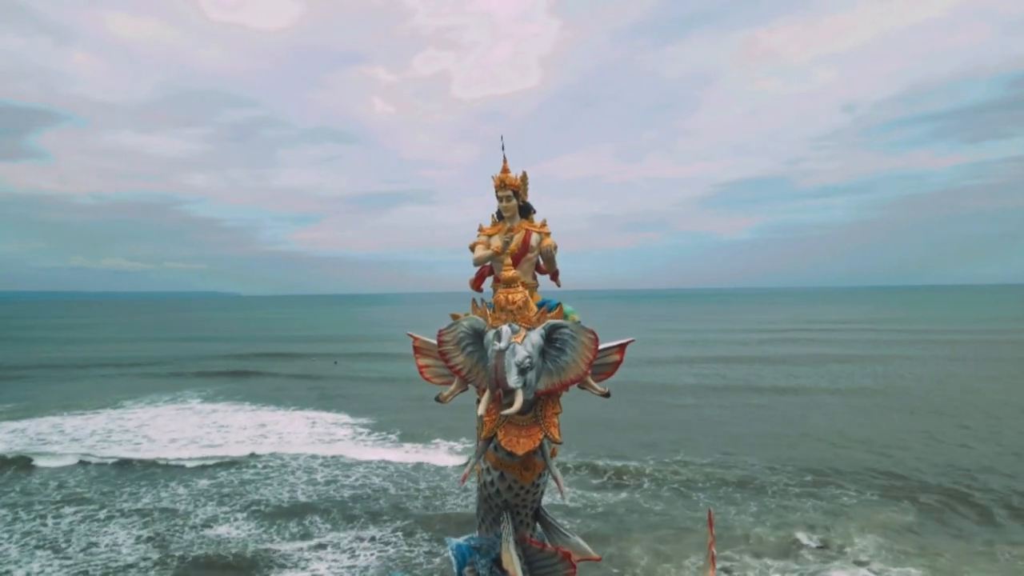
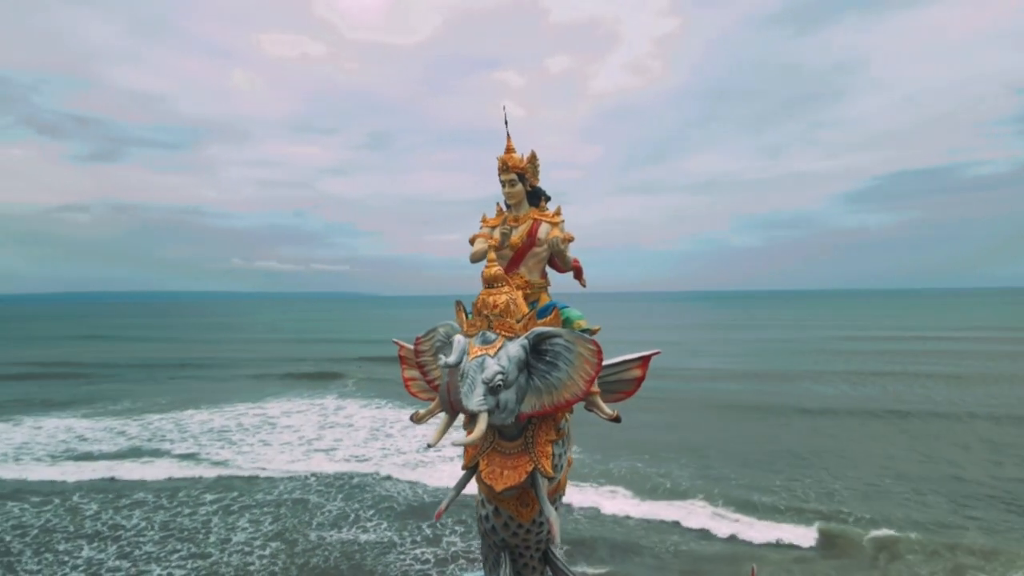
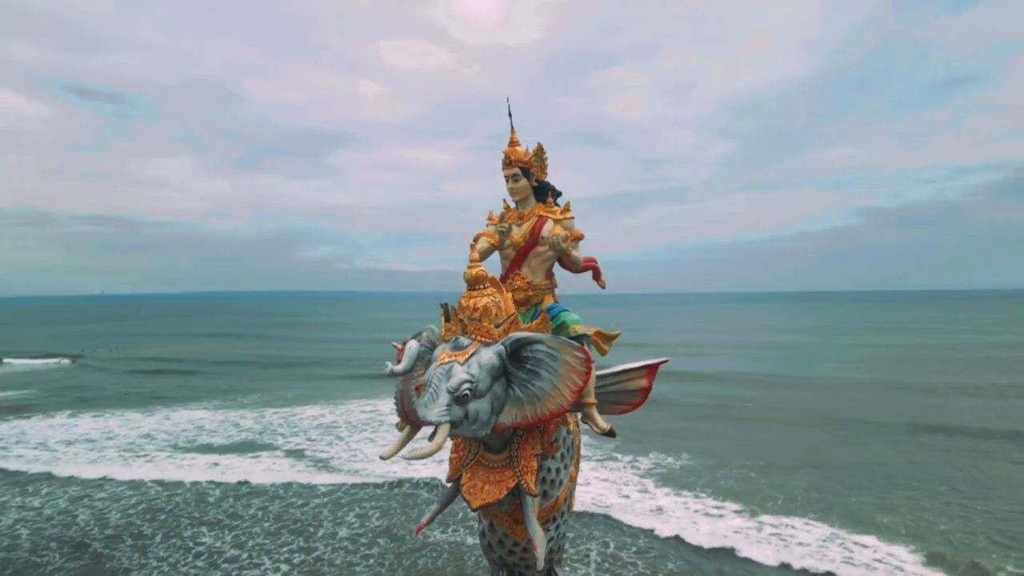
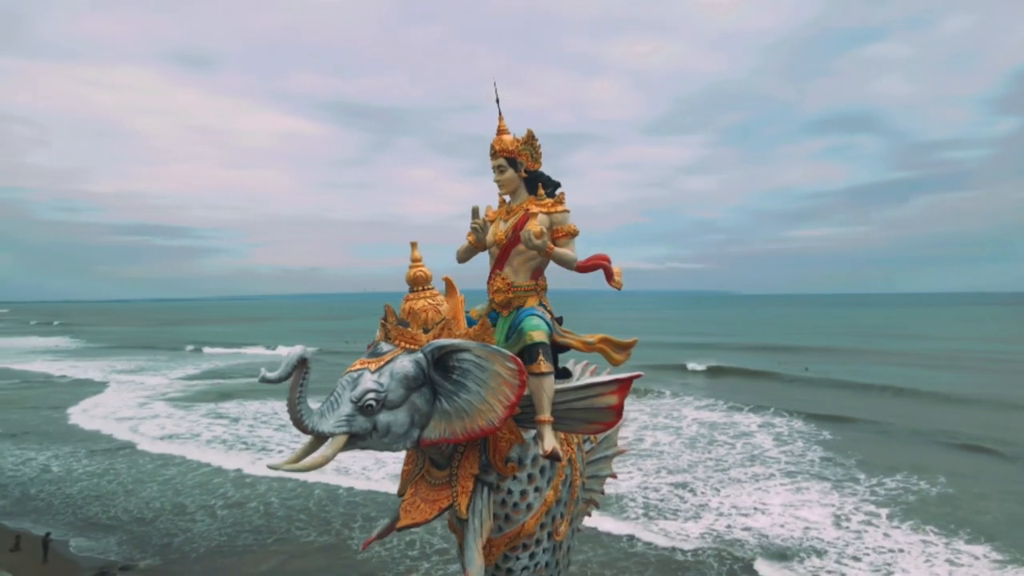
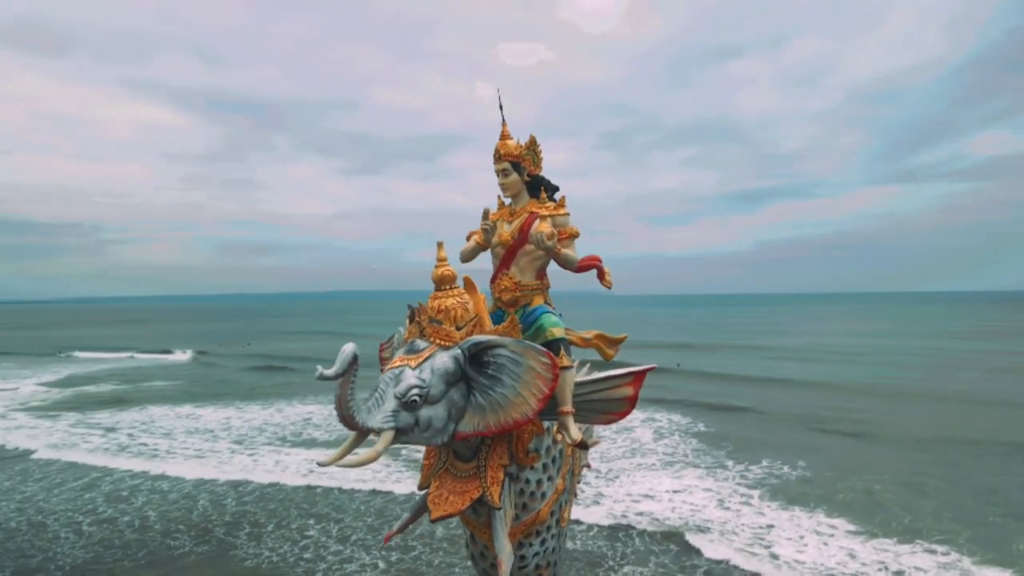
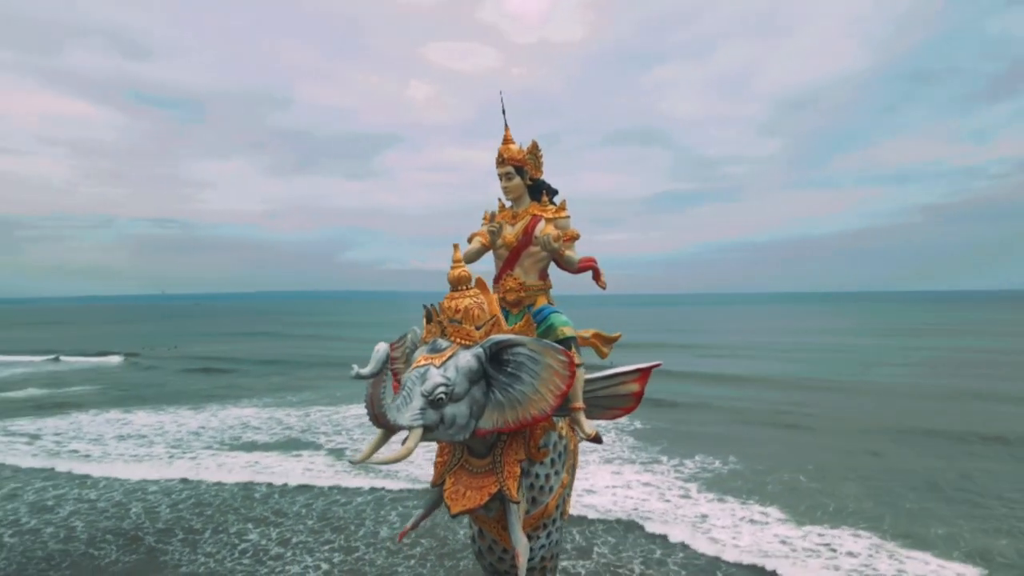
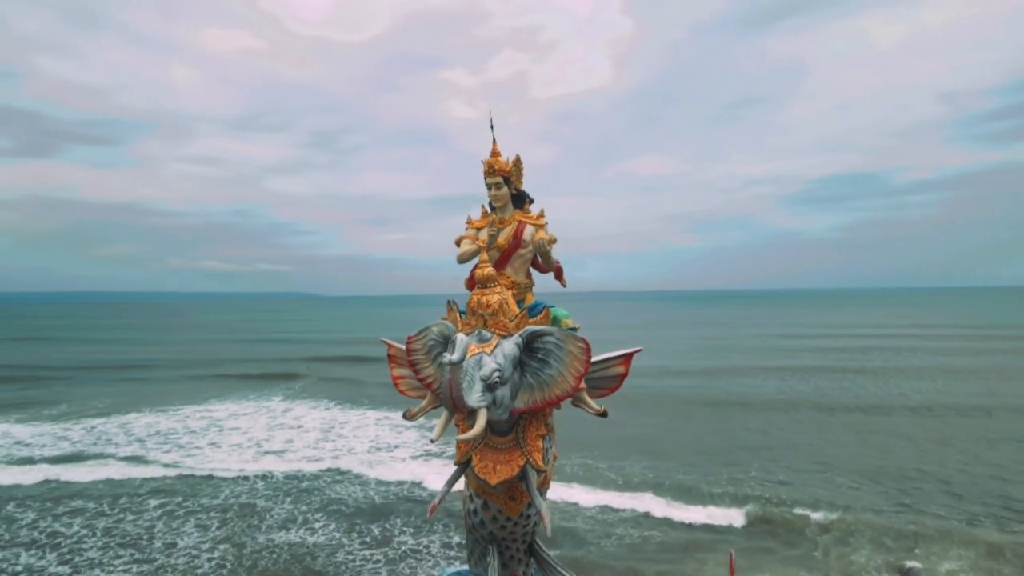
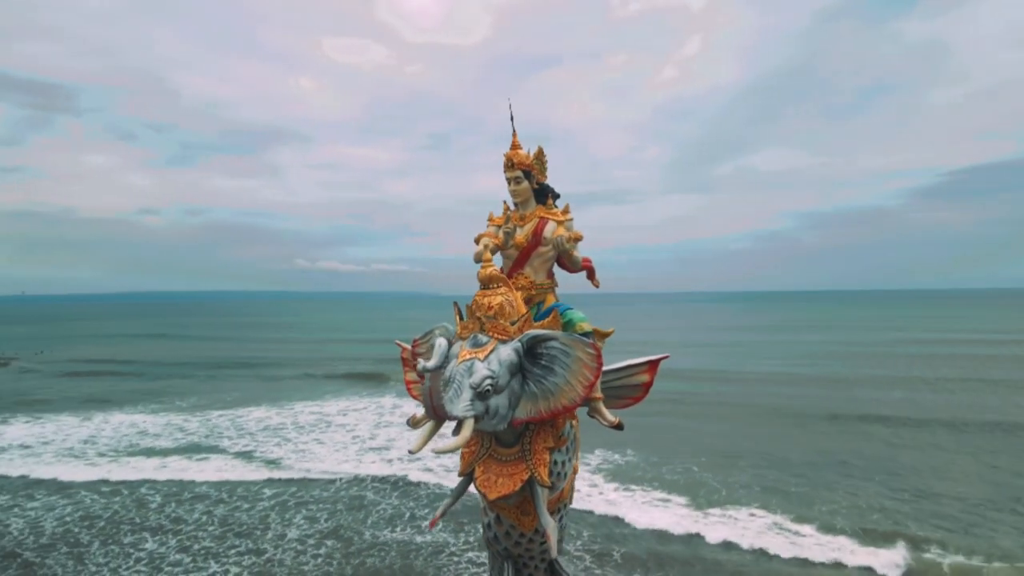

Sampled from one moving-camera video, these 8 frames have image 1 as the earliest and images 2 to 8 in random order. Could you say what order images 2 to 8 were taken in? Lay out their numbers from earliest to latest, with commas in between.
7, 2, 8, 3, 6, 5, 4
